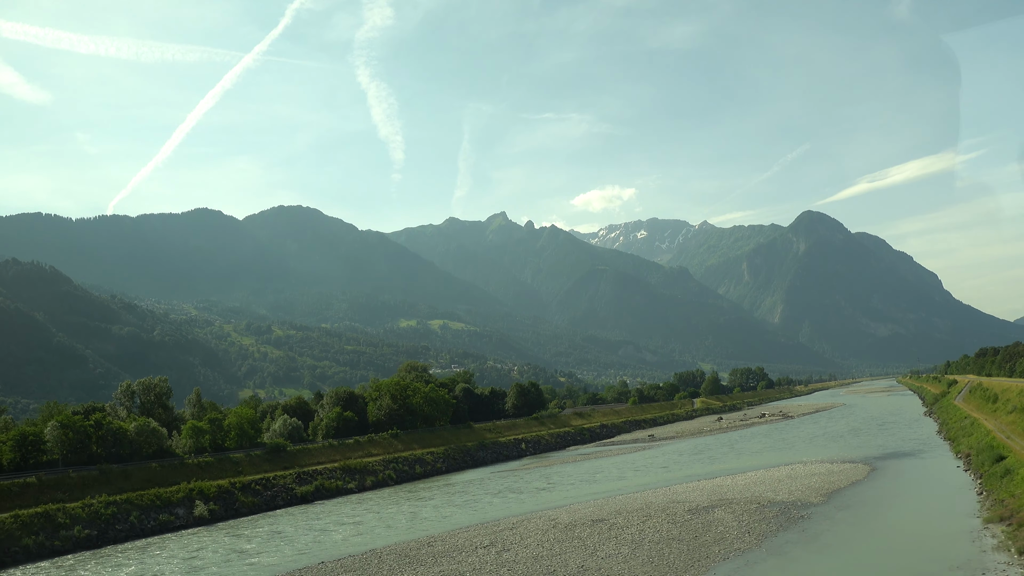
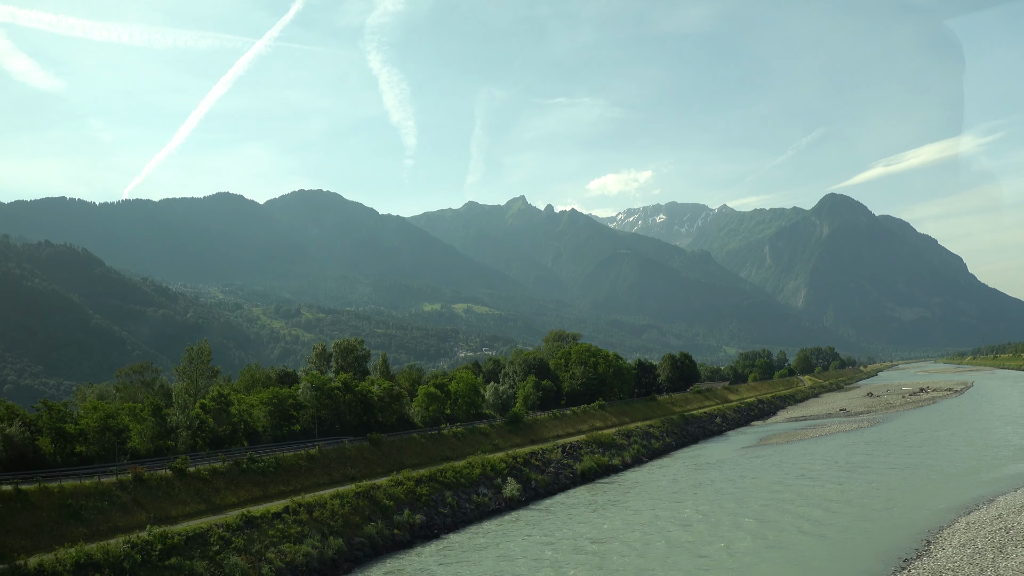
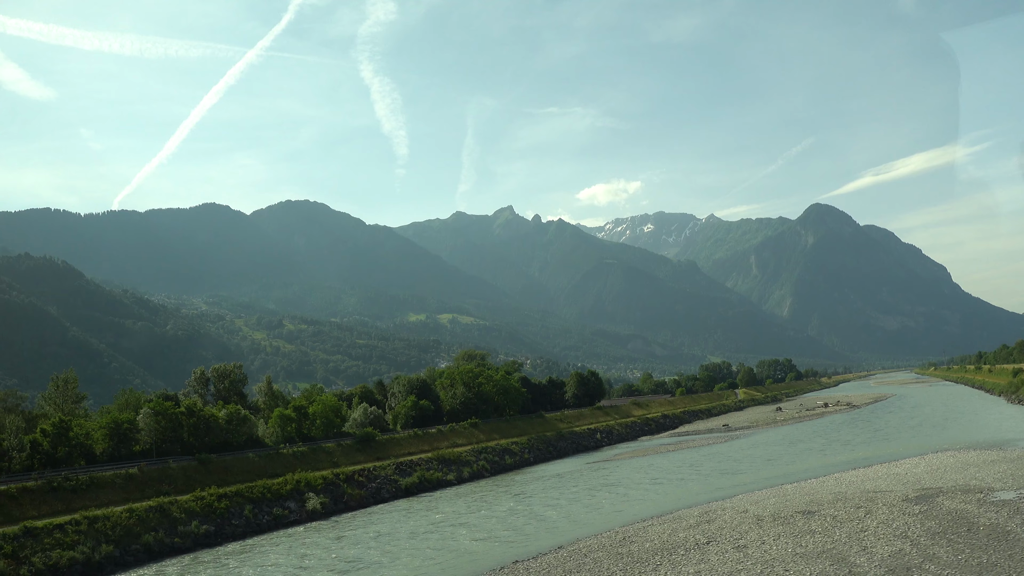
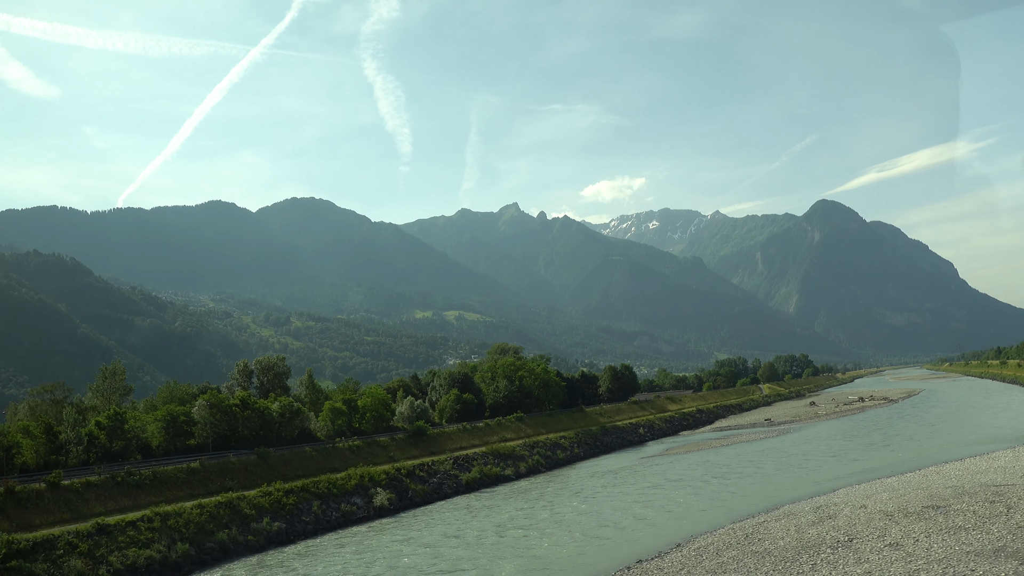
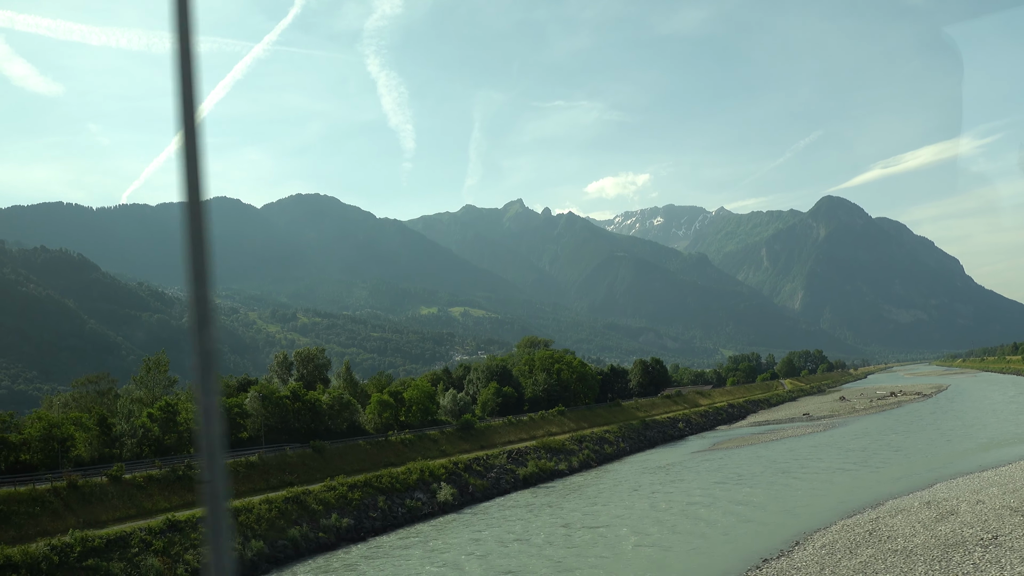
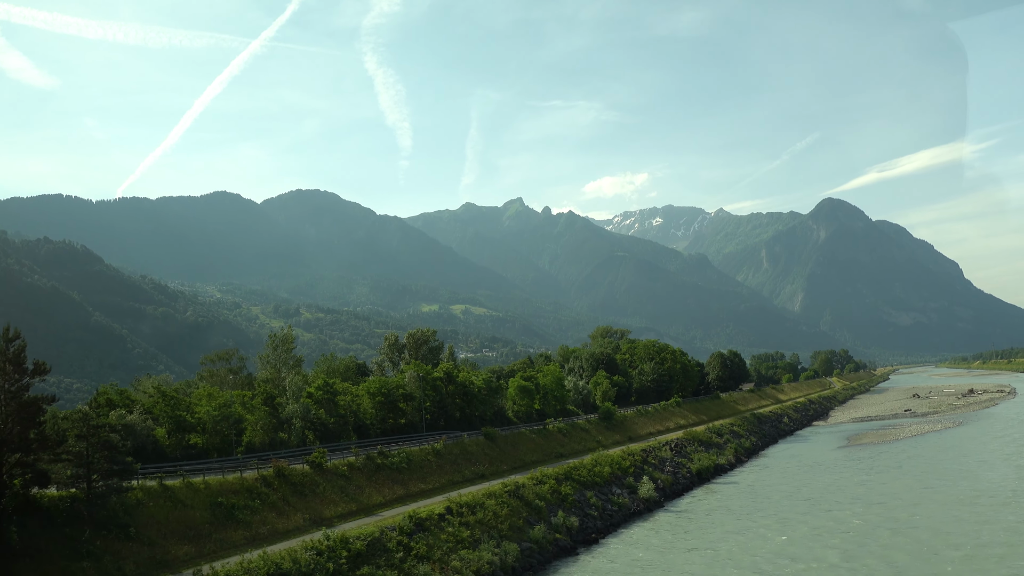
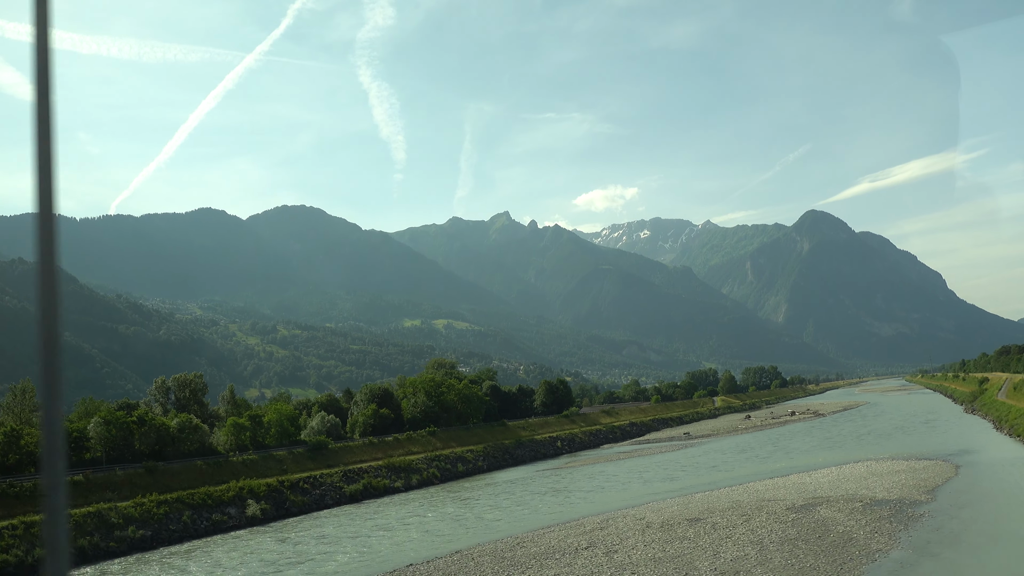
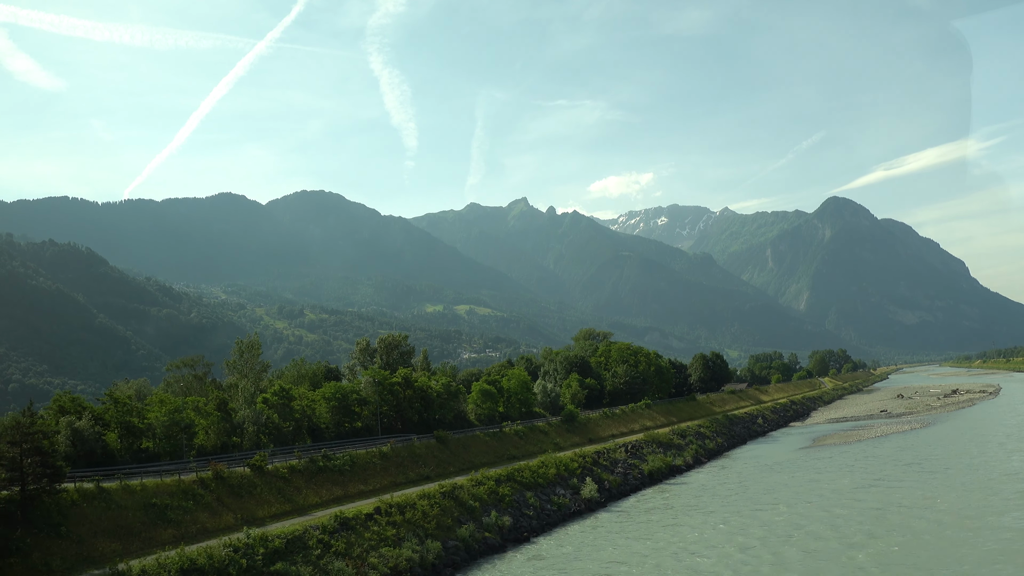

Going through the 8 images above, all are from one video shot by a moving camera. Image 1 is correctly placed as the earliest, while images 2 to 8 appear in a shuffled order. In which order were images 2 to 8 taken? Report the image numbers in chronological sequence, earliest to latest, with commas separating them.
7, 3, 4, 5, 2, 8, 6
